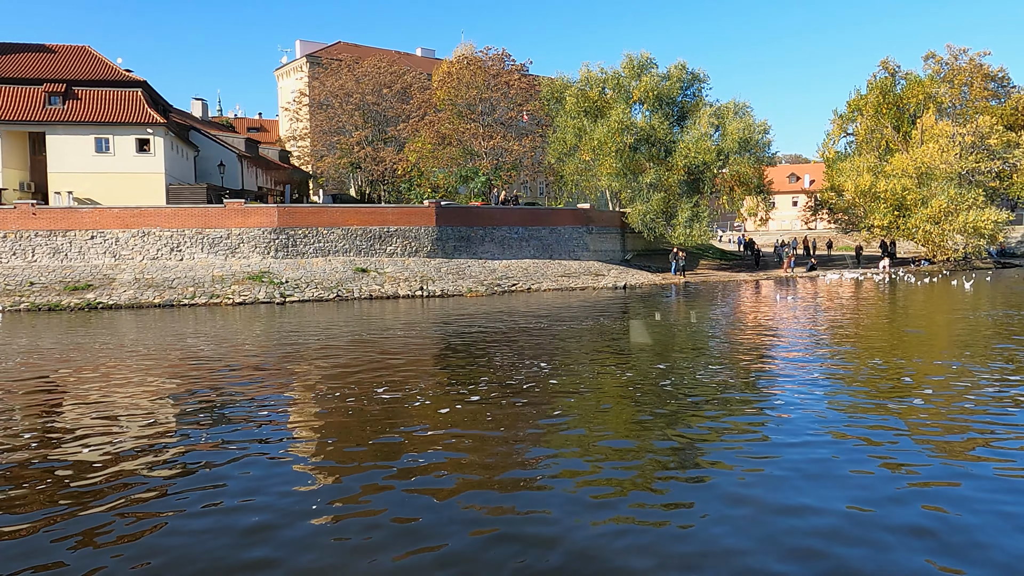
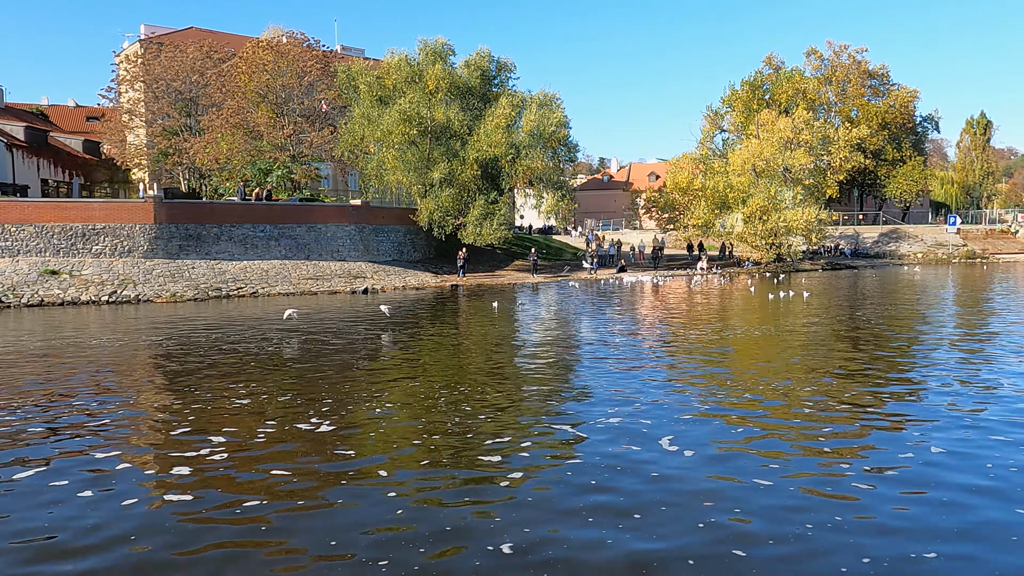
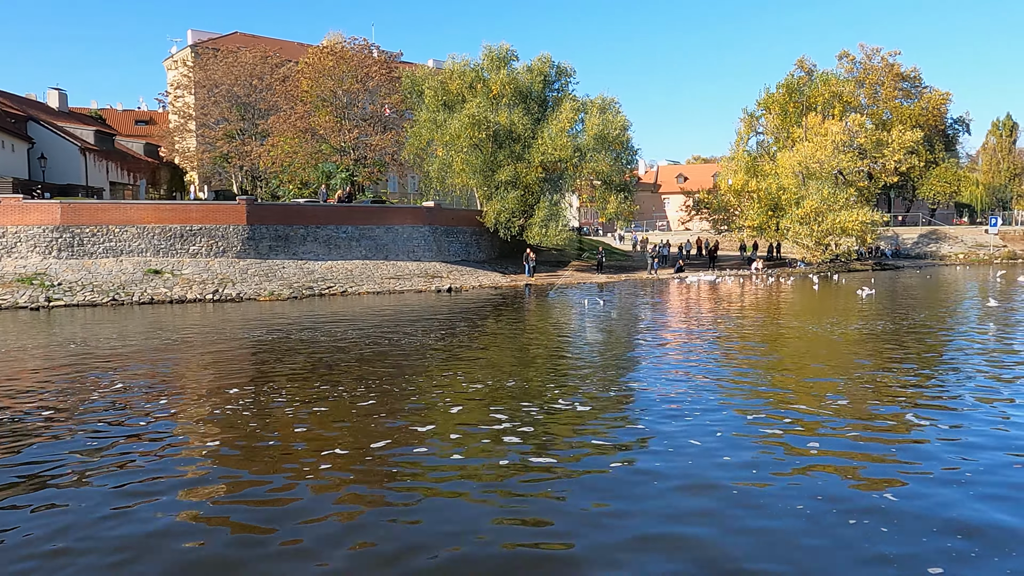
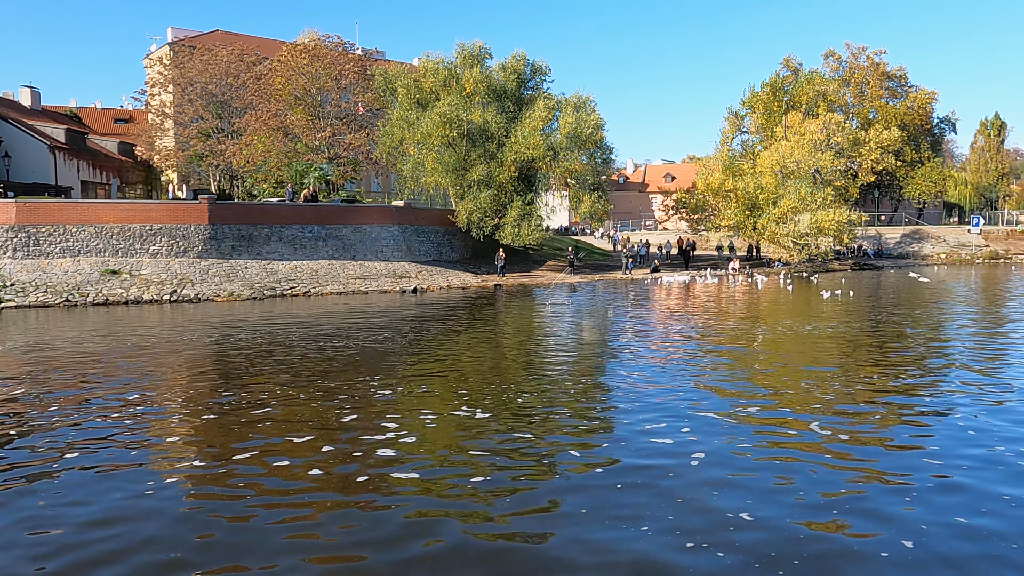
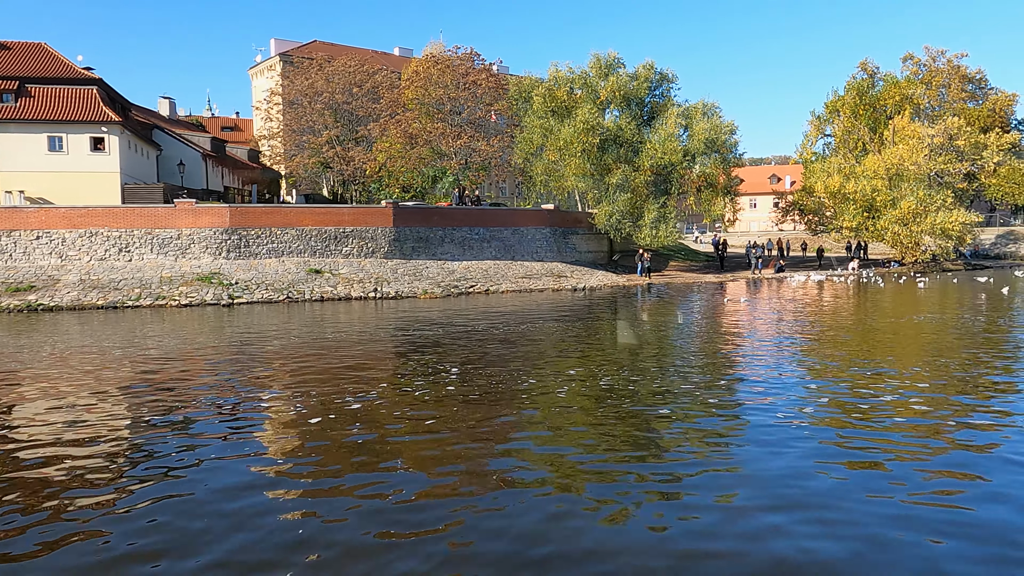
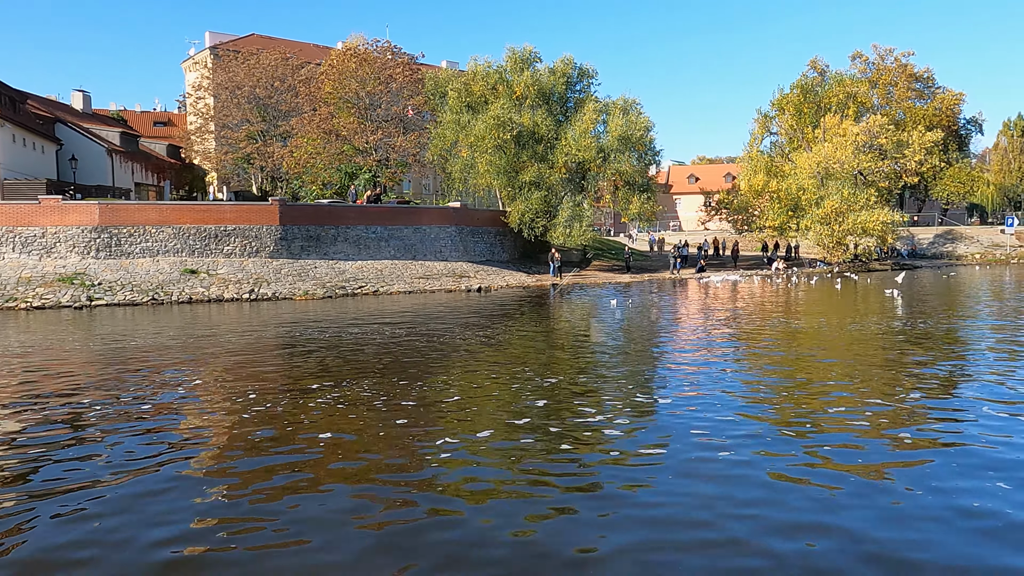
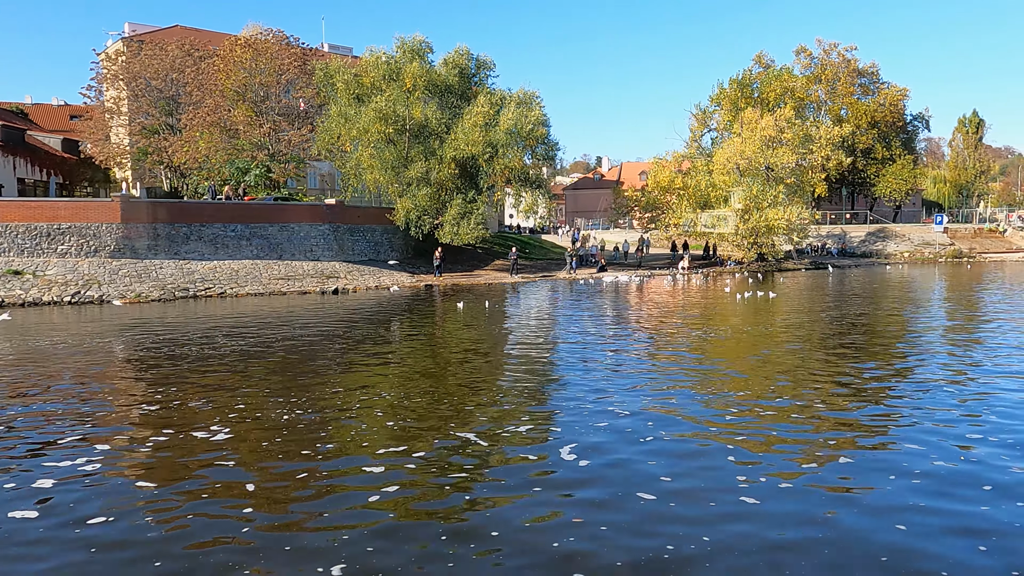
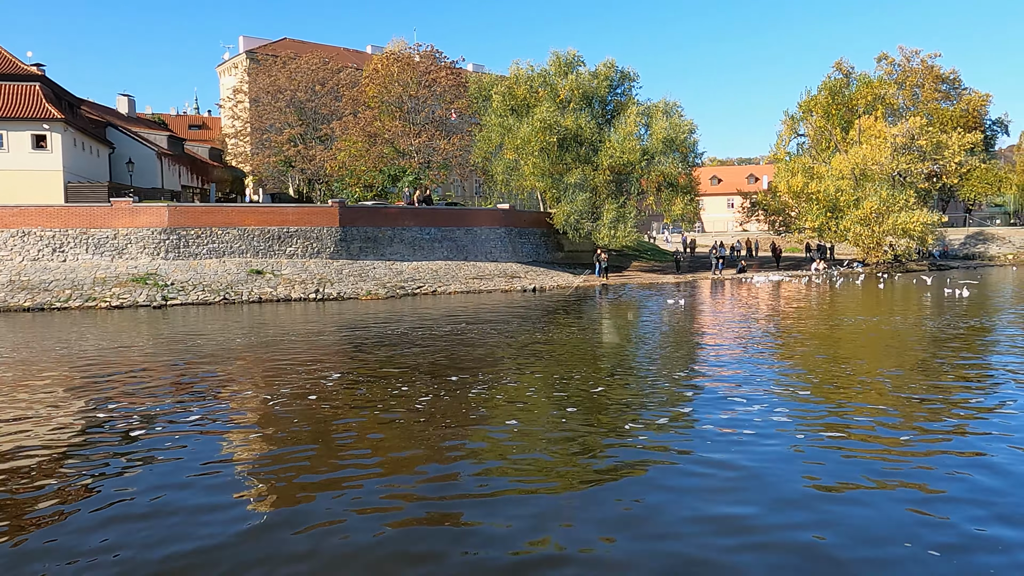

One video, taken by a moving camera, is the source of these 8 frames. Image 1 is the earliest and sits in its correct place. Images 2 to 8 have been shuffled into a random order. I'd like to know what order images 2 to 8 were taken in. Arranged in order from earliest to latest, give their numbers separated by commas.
5, 8, 6, 3, 4, 2, 7
